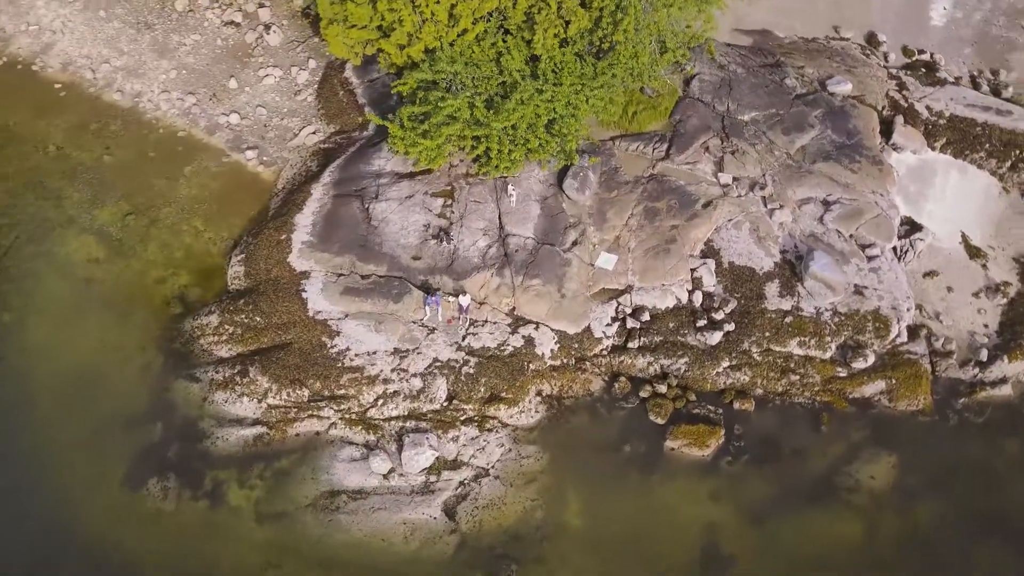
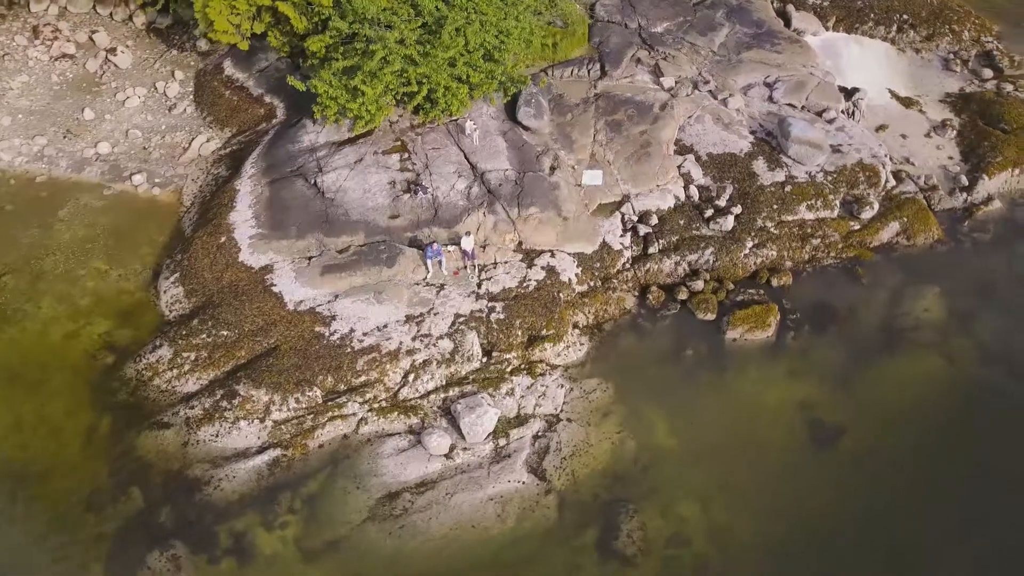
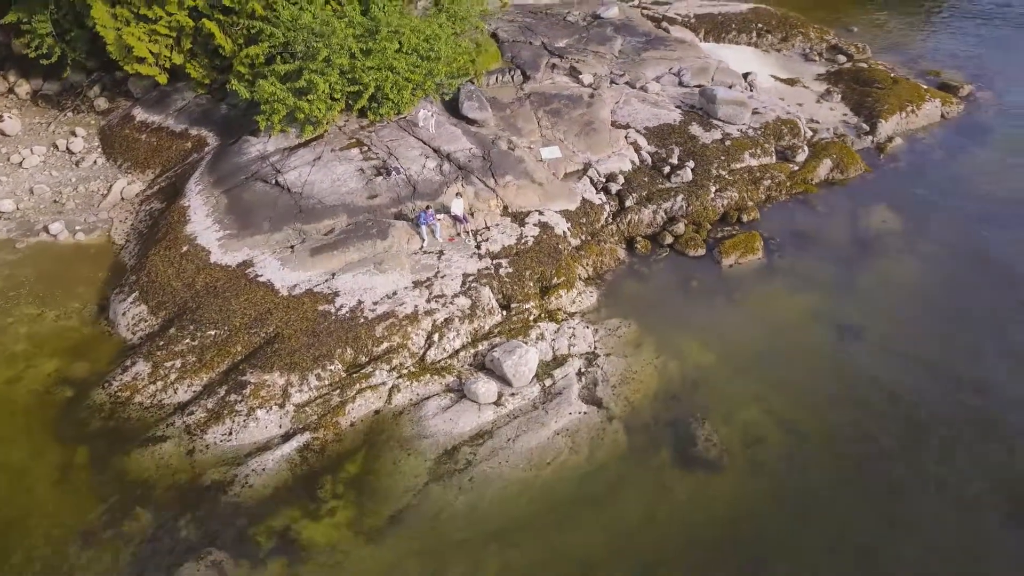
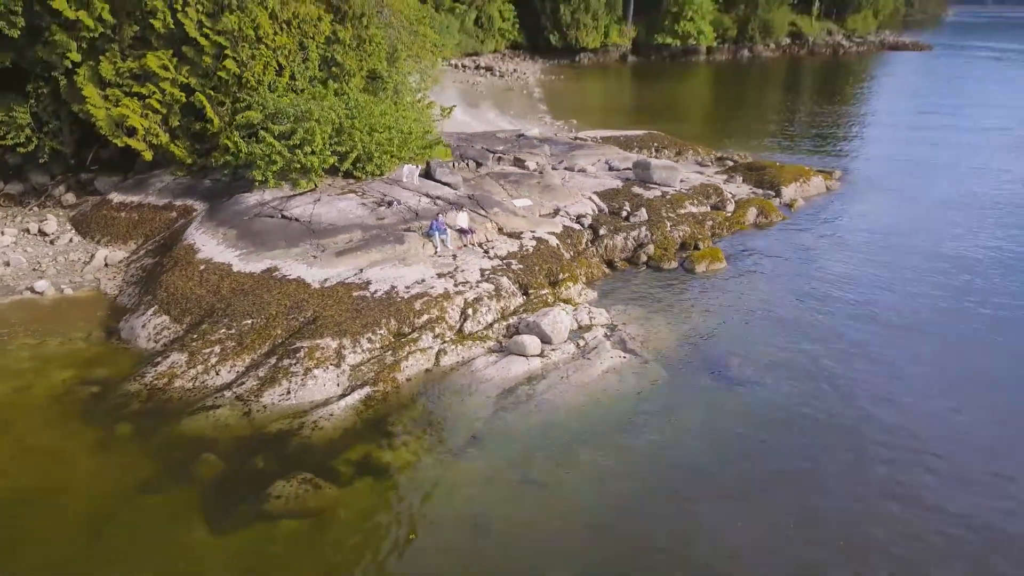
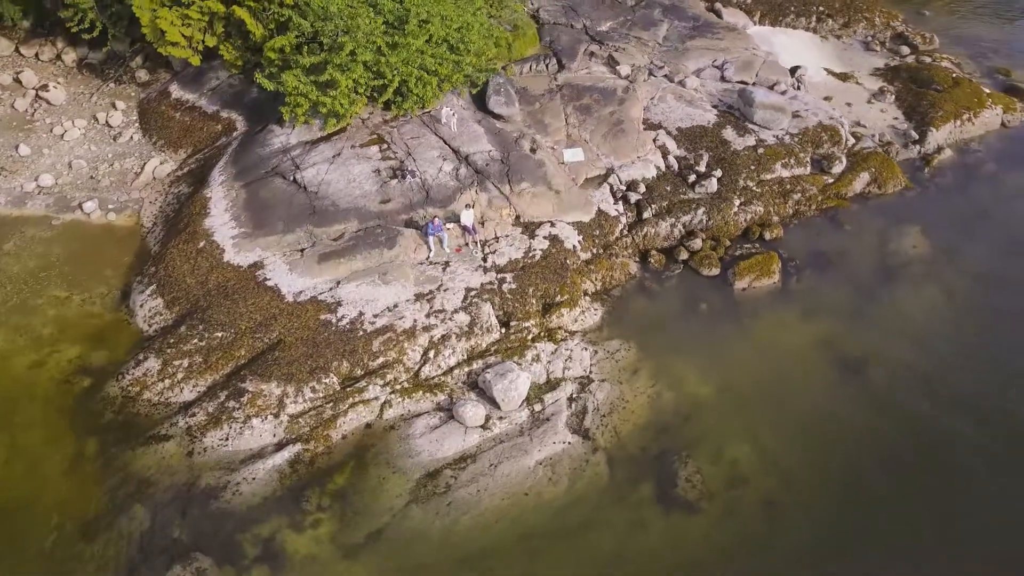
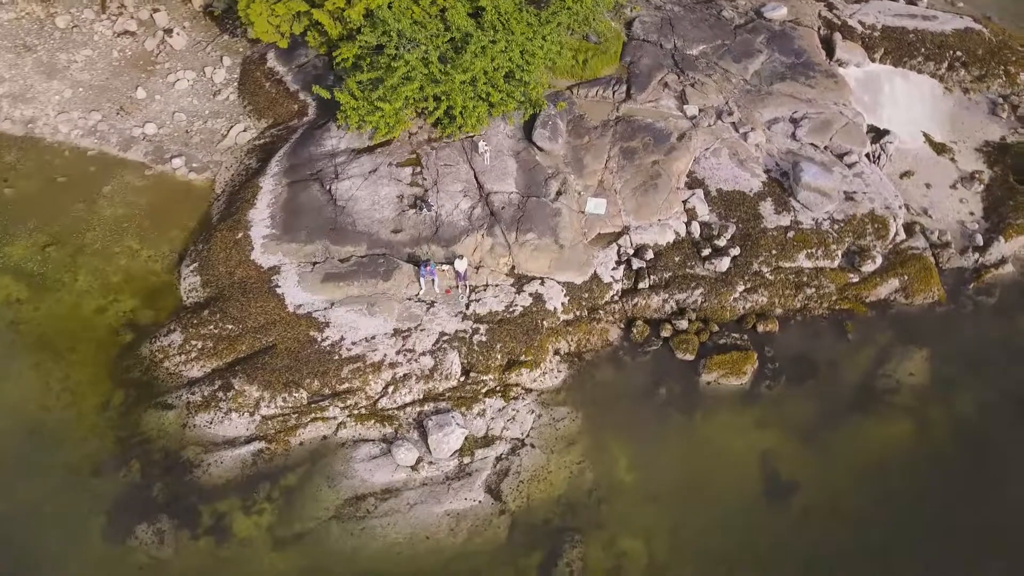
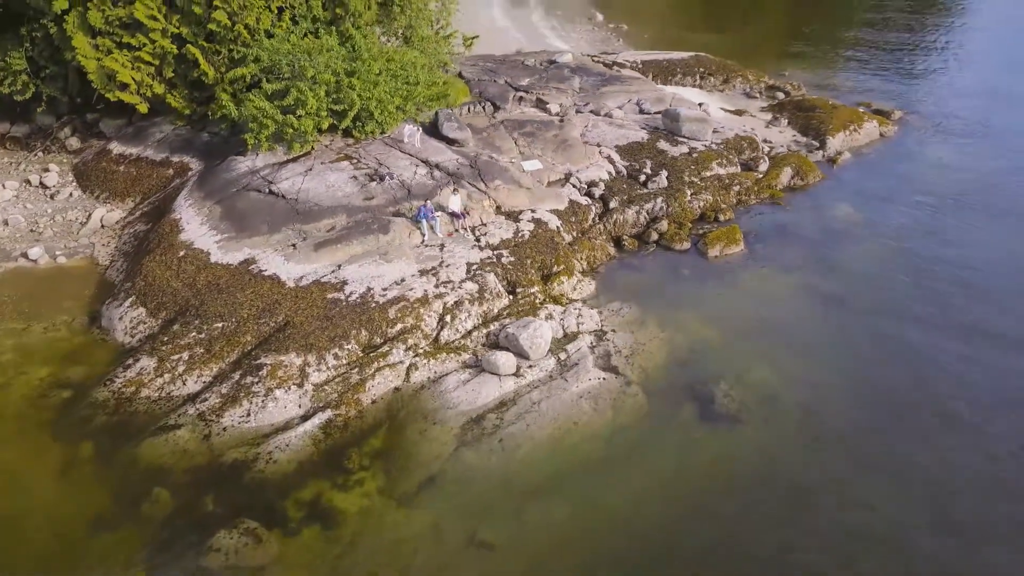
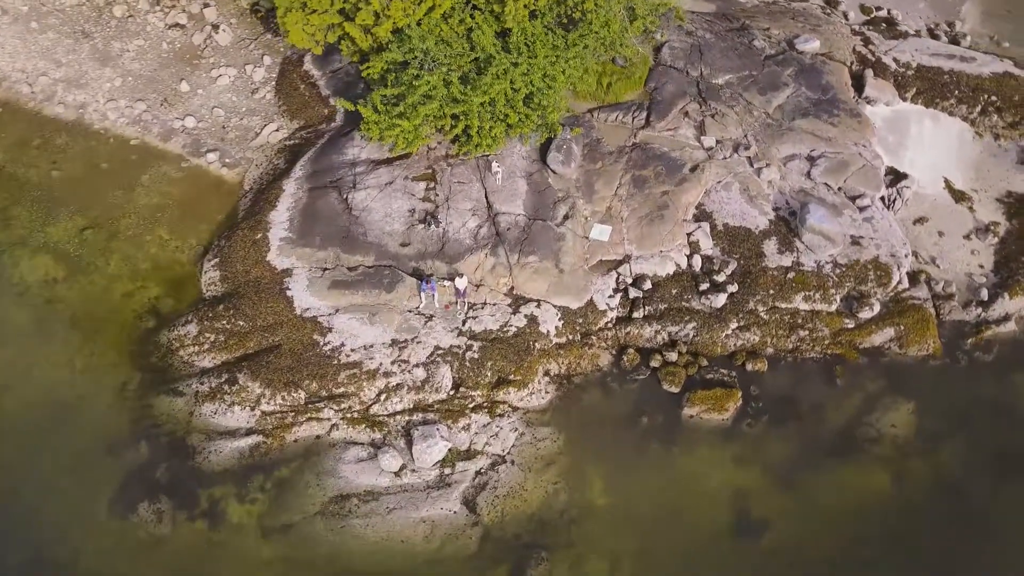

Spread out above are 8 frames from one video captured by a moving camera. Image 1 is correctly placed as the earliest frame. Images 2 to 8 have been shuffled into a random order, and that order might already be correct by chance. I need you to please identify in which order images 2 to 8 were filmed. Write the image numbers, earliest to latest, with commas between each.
8, 6, 2, 5, 3, 7, 4
